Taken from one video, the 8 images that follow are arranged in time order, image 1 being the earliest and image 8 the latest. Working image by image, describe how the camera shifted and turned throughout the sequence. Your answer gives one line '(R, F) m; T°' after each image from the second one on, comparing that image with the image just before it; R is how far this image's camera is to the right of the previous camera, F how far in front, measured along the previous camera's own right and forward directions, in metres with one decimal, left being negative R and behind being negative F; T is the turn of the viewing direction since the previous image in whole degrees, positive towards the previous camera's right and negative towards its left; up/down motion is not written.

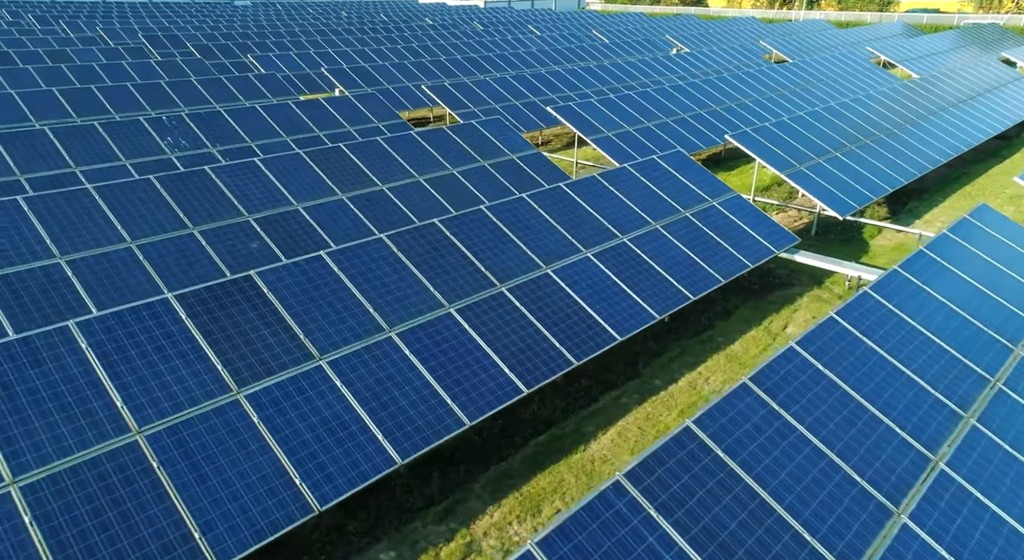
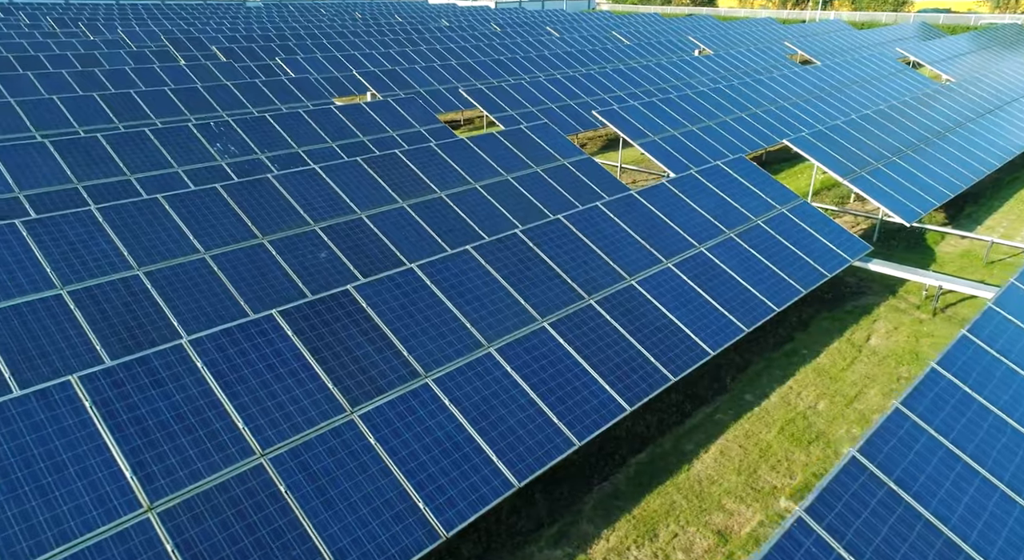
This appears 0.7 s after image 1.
(-1.3, +0.2) m; -1°
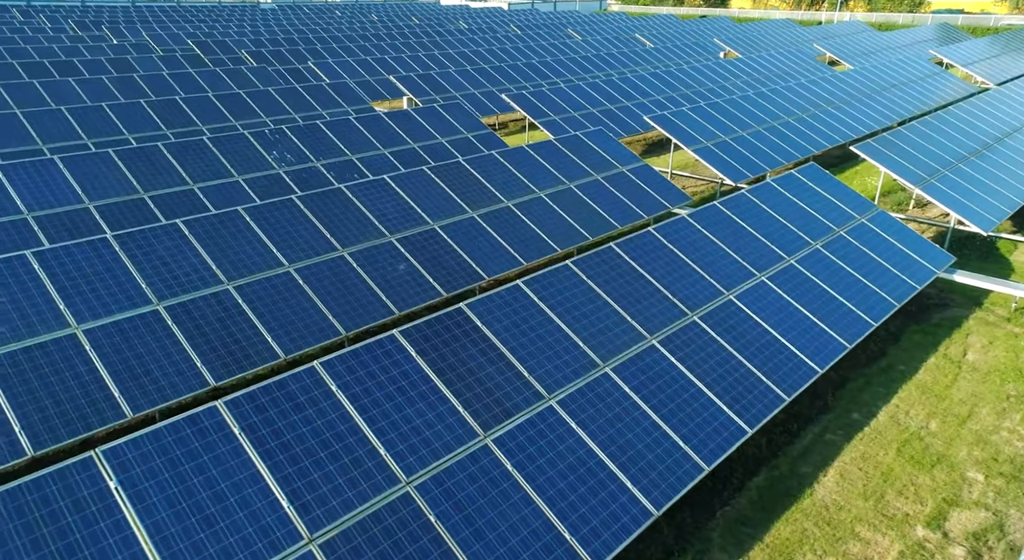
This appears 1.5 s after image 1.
(-1.4, +0.2) m; -1°
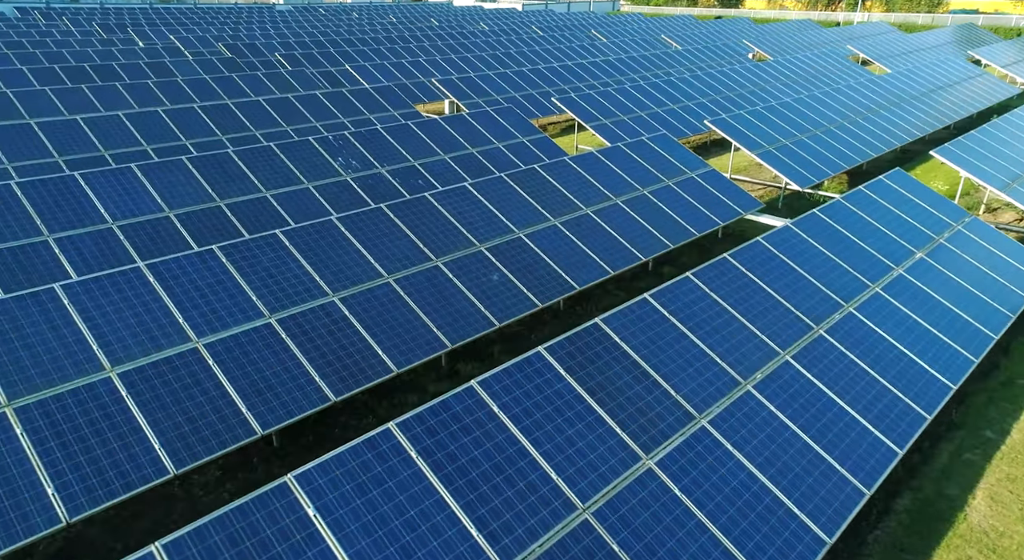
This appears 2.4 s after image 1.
(-1.7, +0.2) m; -1°
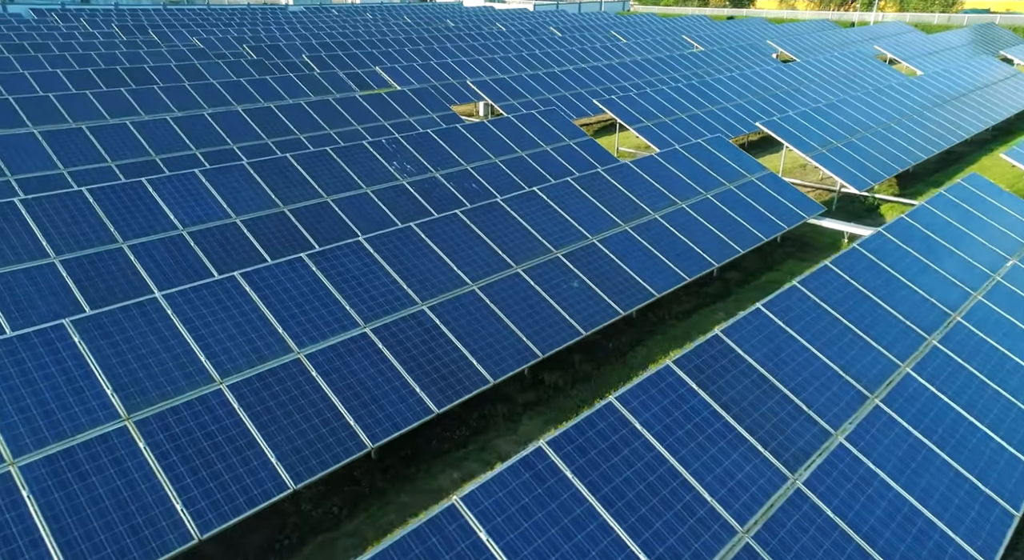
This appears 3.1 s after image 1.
(-1.4, +0.2) m; -1°
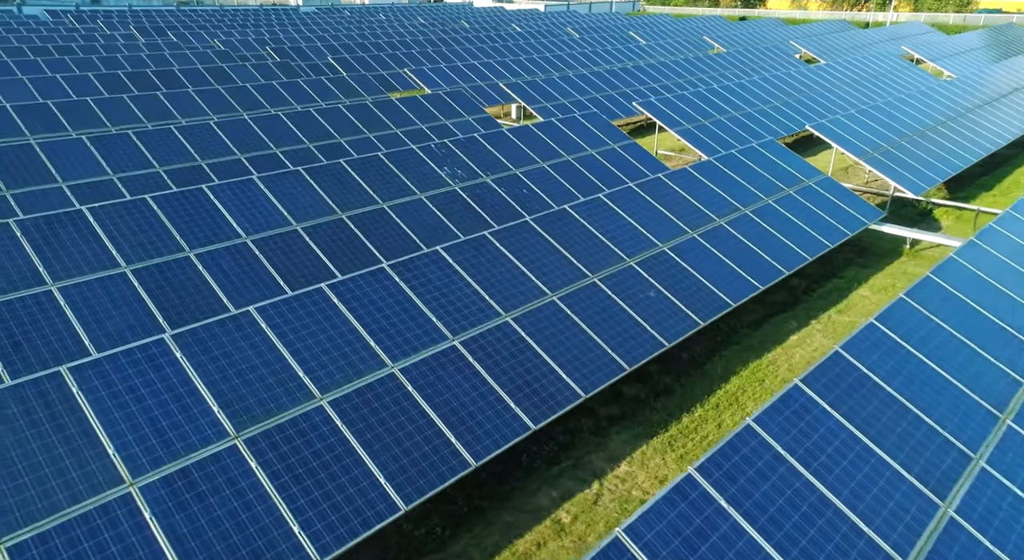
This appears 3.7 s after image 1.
(-1.3, +0.3) m; -1°
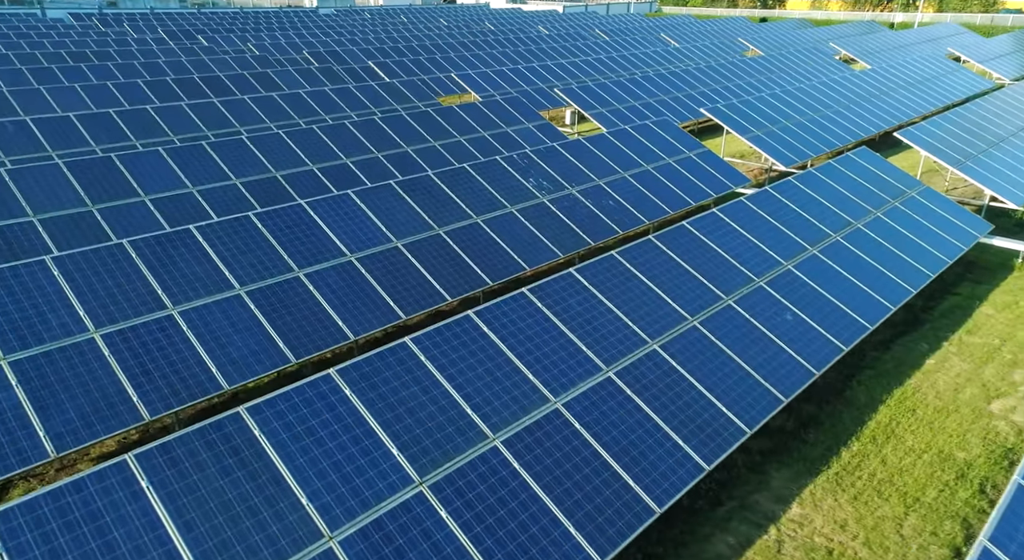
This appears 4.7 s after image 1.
(-2.1, +0.6) m; -1°
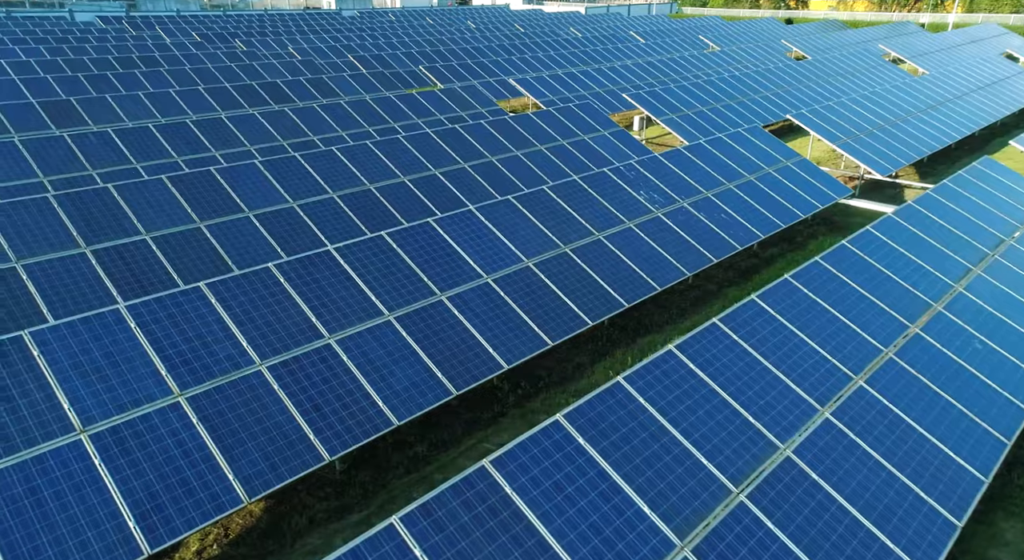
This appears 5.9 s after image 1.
(-2.6, +0.7) m; -1°
